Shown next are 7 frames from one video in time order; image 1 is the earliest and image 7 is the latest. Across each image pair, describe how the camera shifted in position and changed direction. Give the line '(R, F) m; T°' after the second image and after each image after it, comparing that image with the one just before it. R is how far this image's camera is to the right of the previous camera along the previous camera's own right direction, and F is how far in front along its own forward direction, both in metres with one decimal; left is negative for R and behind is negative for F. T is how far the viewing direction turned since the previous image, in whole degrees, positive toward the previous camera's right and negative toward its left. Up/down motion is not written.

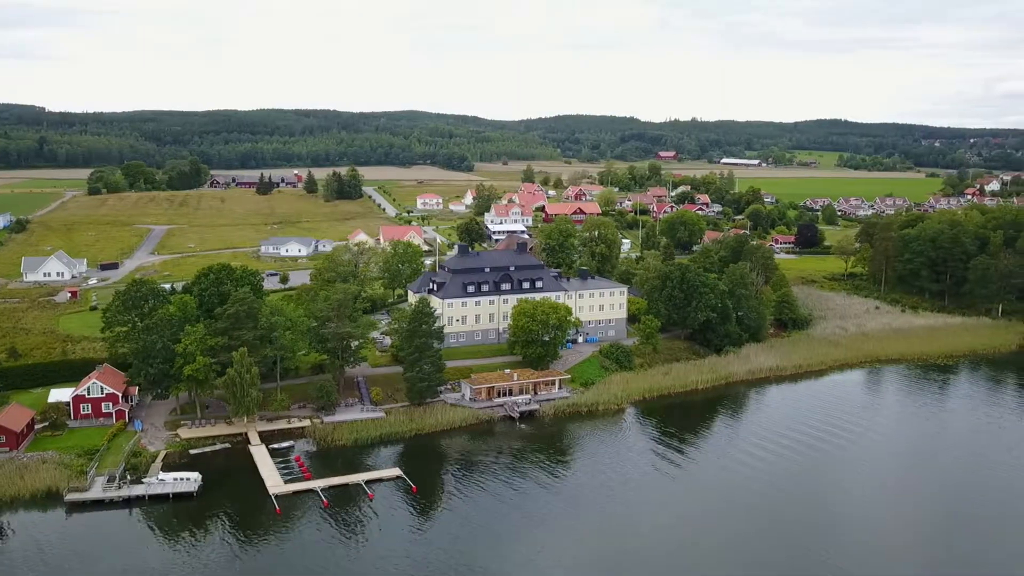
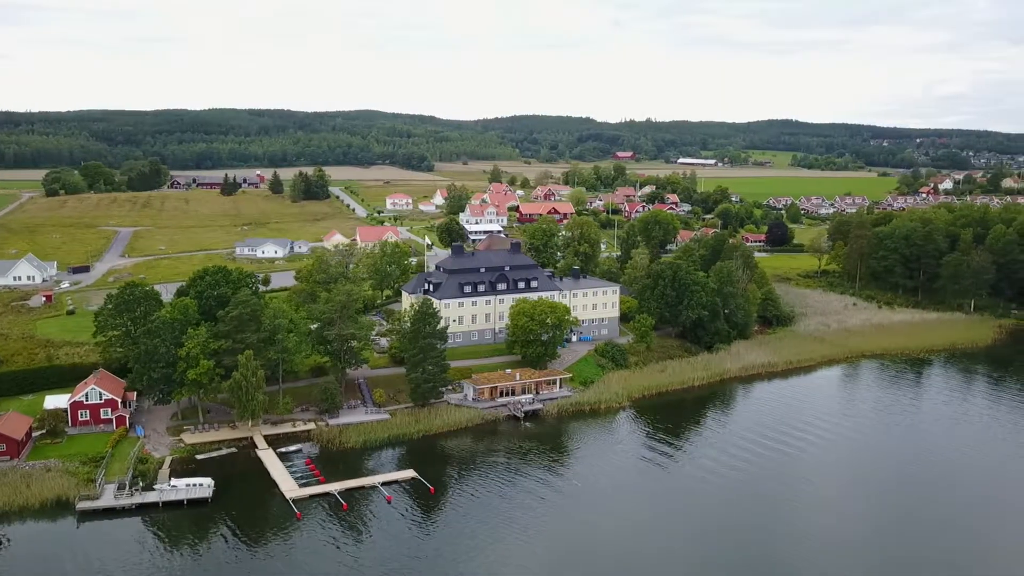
(-2.0, +0.1) m; +3°
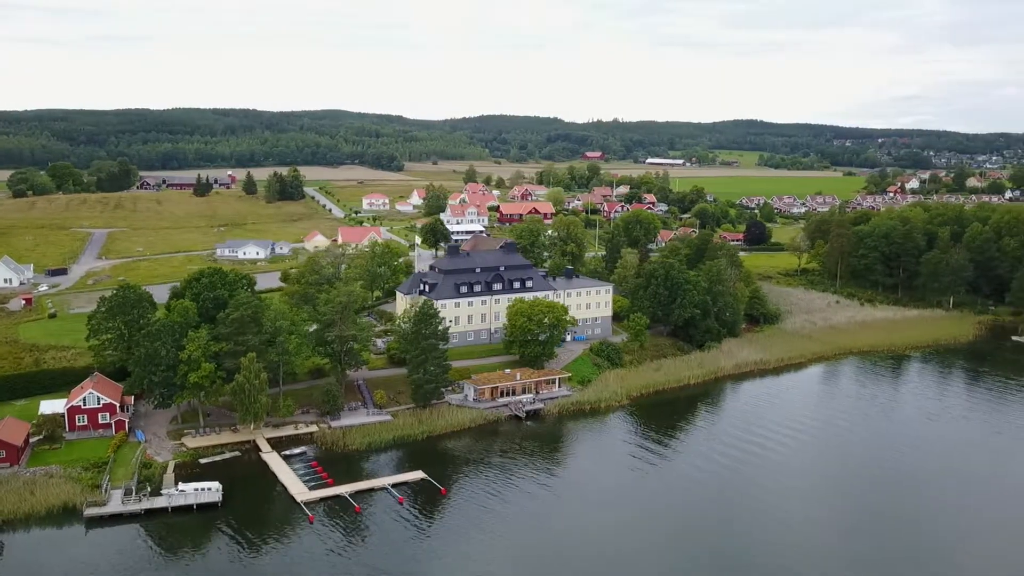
(-1.4, 0.0) m; +2°
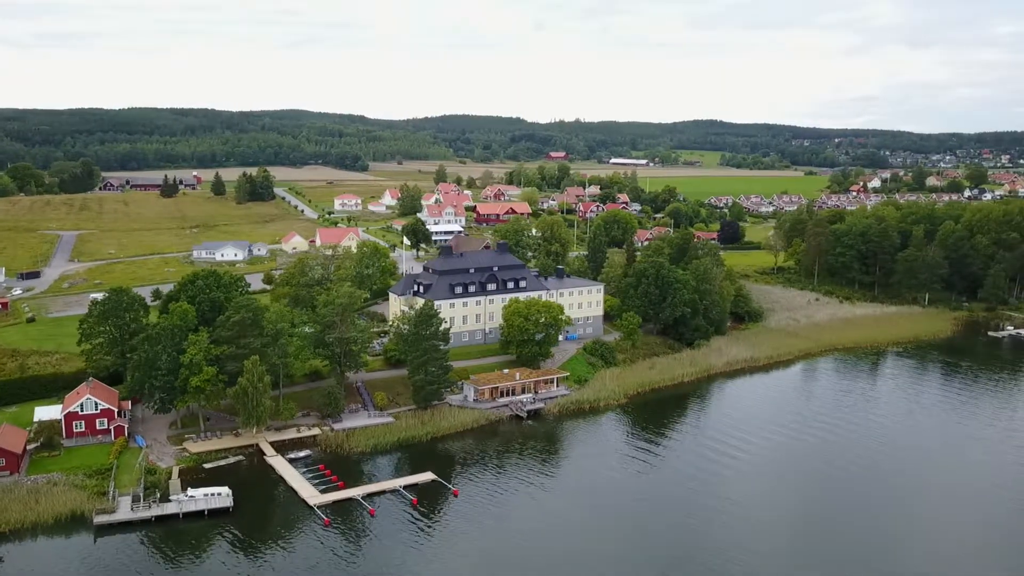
(-1.6, 0.0) m; +2°
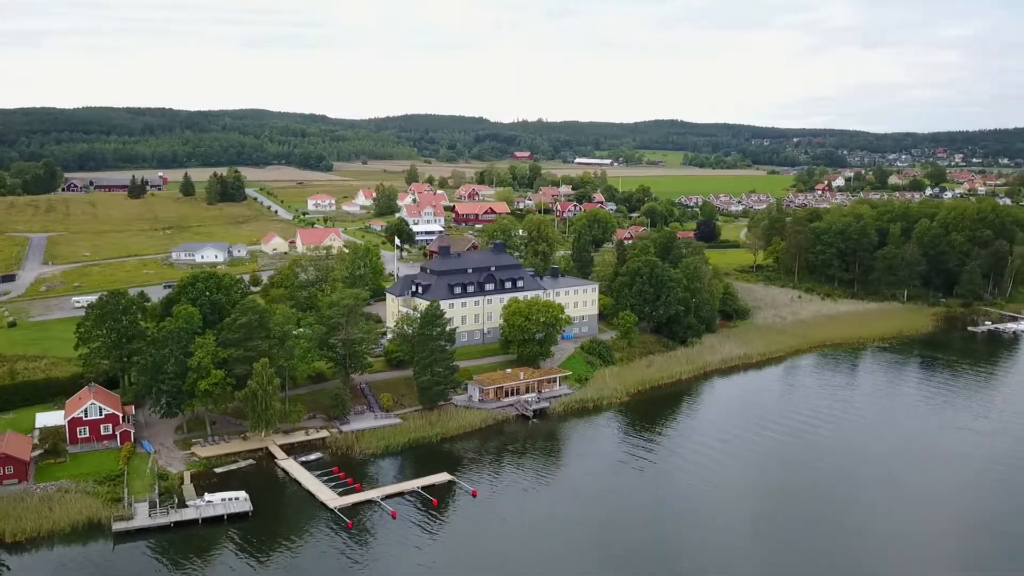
(-1.8, 0.0) m; +2°
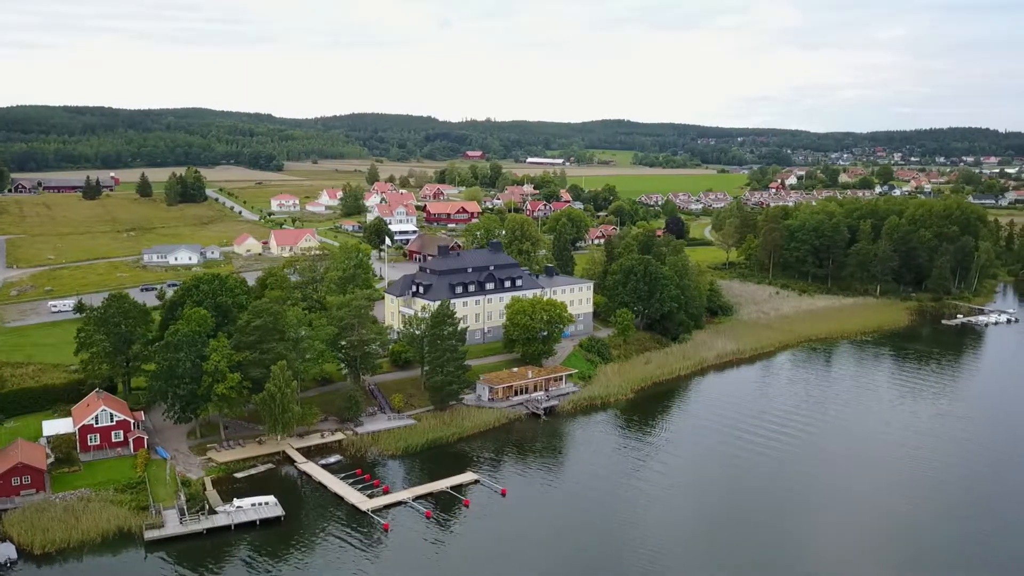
(-2.6, 0.0) m; +3°
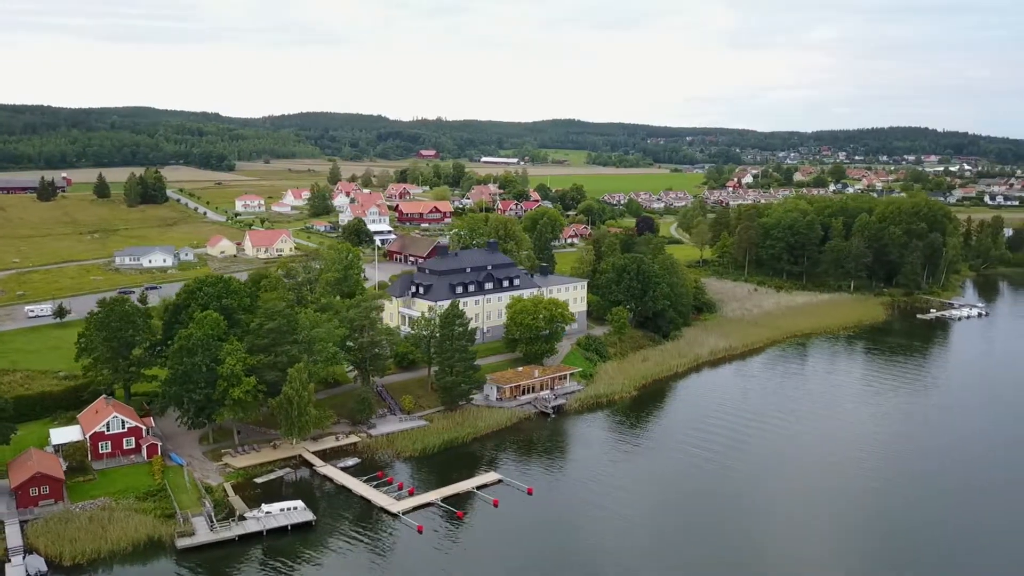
(-2.4, 0.0) m; +3°
